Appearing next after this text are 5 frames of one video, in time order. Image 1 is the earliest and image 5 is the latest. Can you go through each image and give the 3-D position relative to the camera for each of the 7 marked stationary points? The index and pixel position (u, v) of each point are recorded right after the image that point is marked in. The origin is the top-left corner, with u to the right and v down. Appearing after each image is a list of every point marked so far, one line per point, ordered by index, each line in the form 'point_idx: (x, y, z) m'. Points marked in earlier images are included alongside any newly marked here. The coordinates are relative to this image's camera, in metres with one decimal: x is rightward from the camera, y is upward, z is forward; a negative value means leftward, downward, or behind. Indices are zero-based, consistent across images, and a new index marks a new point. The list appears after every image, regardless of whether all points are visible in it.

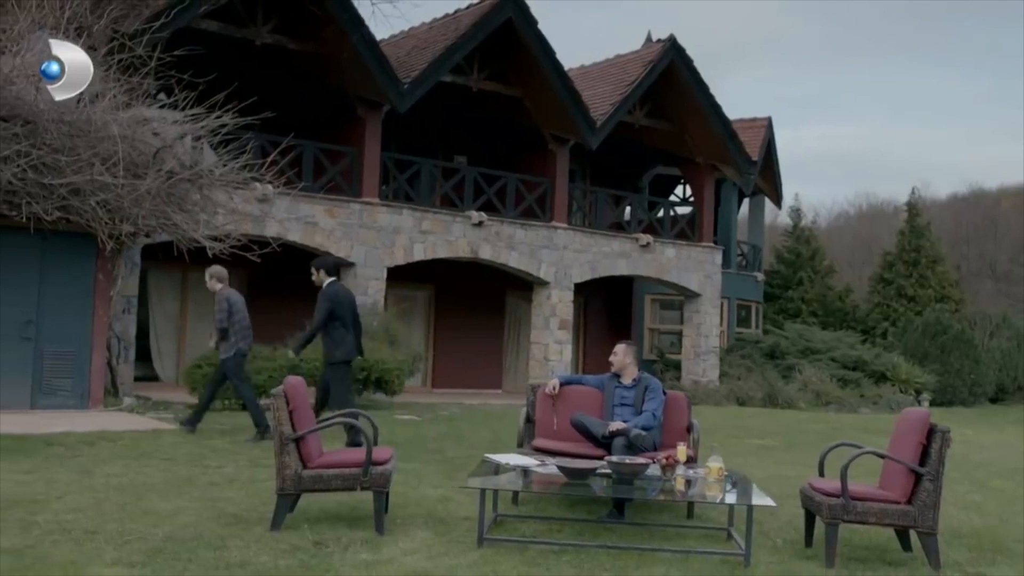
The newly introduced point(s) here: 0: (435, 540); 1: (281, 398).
0: (-0.4, -1.3, +5.2) m
1: (-1.2, -0.6, +5.3) m
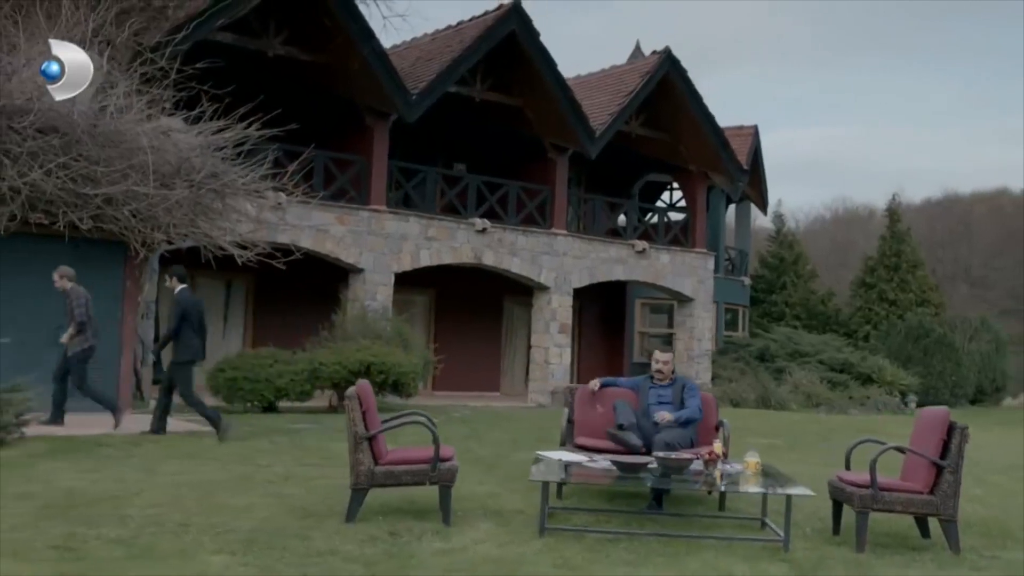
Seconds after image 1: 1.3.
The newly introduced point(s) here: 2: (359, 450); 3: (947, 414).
0: (-0.1, -1.3, +5.7) m
1: (-0.9, -0.6, +5.7) m
2: (-0.8, -0.9, +5.6) m
3: (+2.4, -0.7, +5.6) m
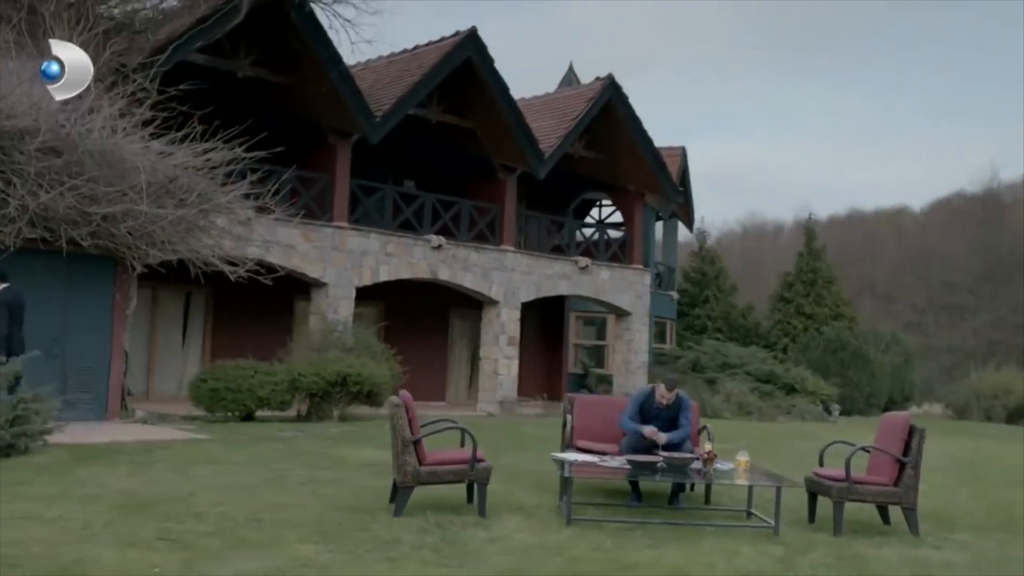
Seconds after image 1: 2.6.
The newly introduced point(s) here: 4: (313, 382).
0: (+0.1, -1.5, +6.5) m
1: (-0.7, -0.7, +6.4) m
2: (-0.6, -1.0, +6.4) m
3: (+2.5, -0.8, +6.6) m
4: (-2.4, -1.2, +12.8) m
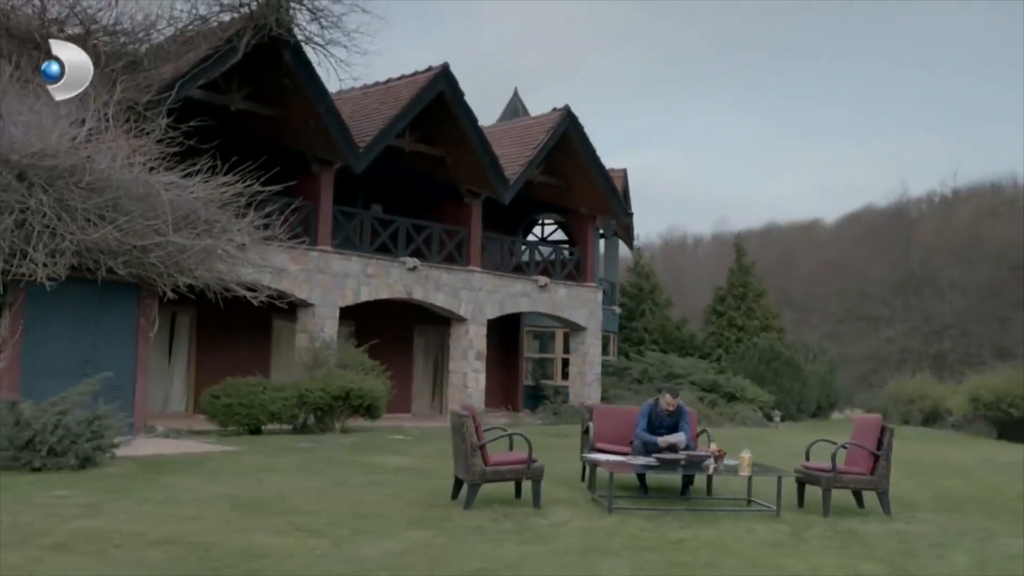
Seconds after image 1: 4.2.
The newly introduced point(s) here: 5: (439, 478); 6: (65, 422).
0: (+0.5, -1.7, +7.7) m
1: (-0.3, -1.0, +7.6) m
2: (-0.3, -1.2, +7.6) m
3: (+2.9, -1.0, +8.1) m
4: (-2.6, -1.5, +13.8) m
5: (-0.7, -1.8, +9.7) m
6: (-3.9, -1.2, +9.1) m
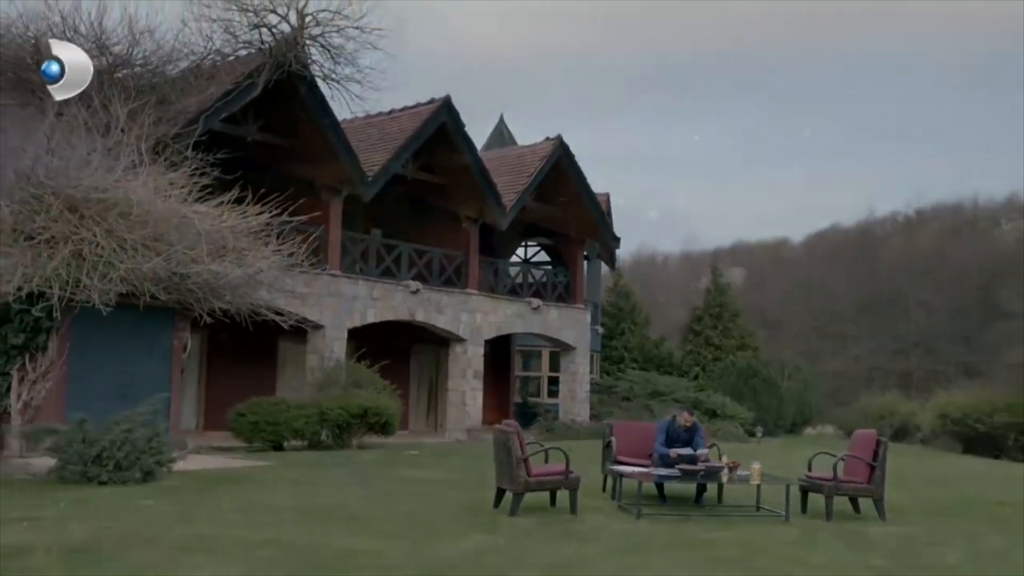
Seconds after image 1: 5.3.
0: (+0.8, -1.9, +8.6) m
1: (0.0, -1.2, +8.5) m
2: (+0.1, -1.5, +8.5) m
3: (+3.2, -1.3, +9.1) m
4: (-2.5, -1.8, +14.6) m
5: (-0.4, -2.1, +10.6) m
6: (-3.6, -1.4, +9.9) m
